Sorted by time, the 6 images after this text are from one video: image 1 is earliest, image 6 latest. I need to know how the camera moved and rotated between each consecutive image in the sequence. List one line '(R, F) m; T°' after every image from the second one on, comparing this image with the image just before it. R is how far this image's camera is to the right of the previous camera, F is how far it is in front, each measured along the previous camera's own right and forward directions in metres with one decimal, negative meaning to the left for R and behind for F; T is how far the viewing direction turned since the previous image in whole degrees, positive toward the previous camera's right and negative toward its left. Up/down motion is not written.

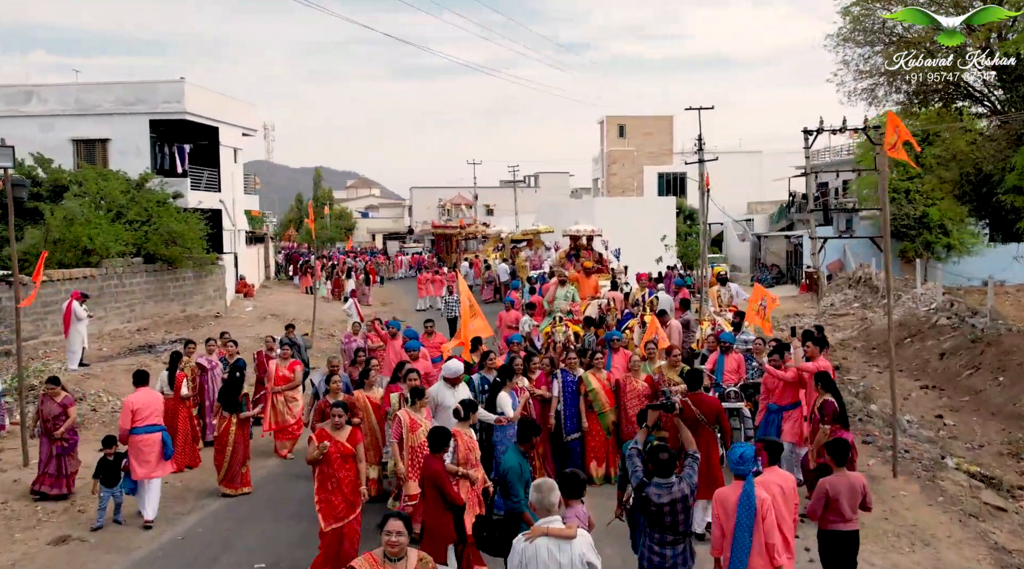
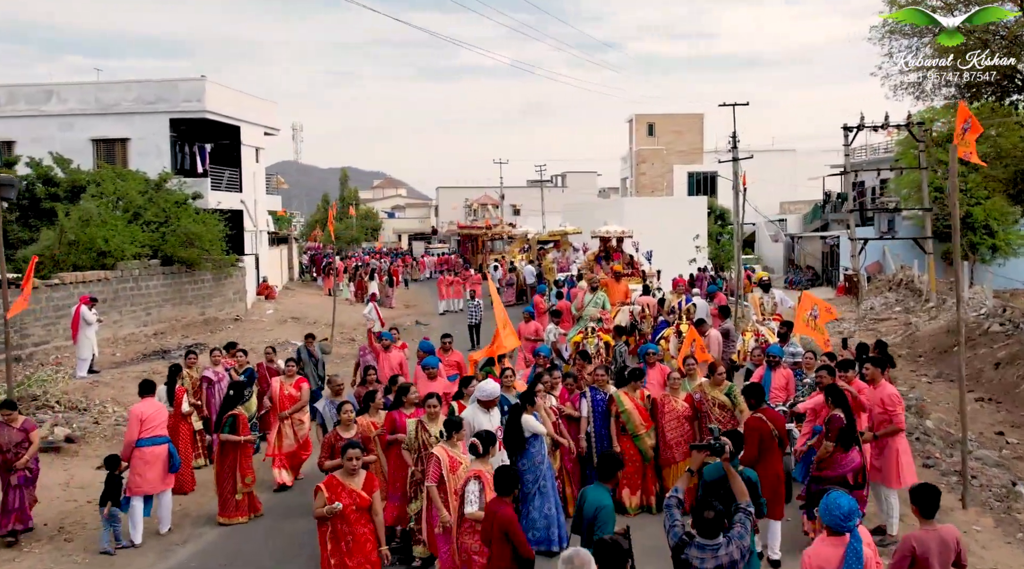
(0.0, +0.8) m; -2°
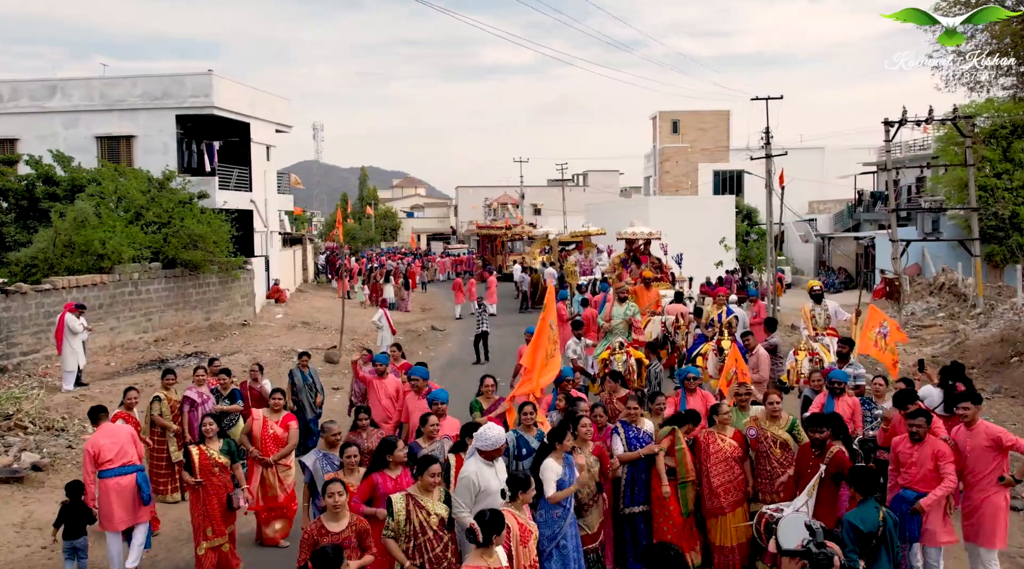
(0.0, +1.3) m; -1°
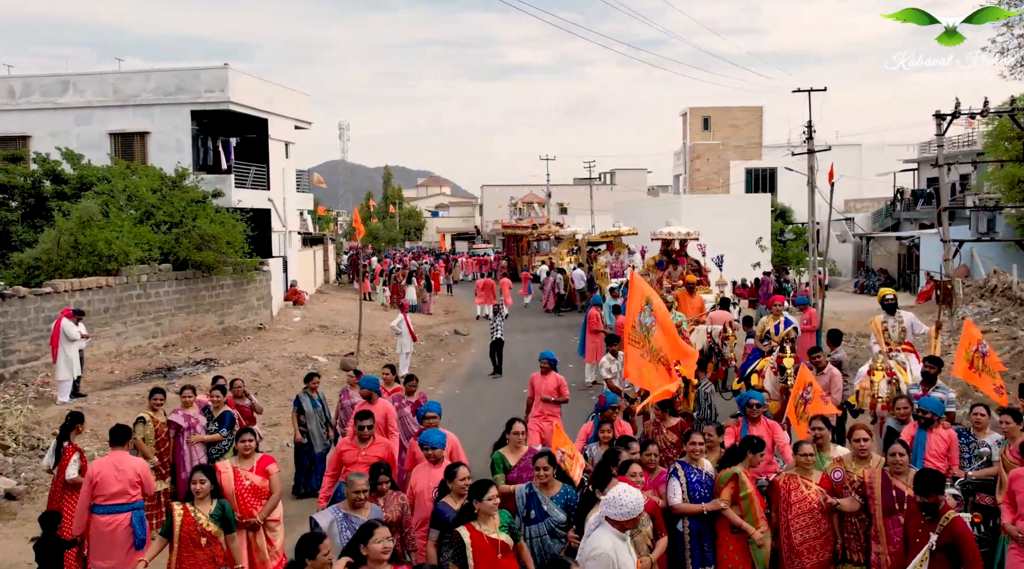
(0.0, +1.2) m; -2°
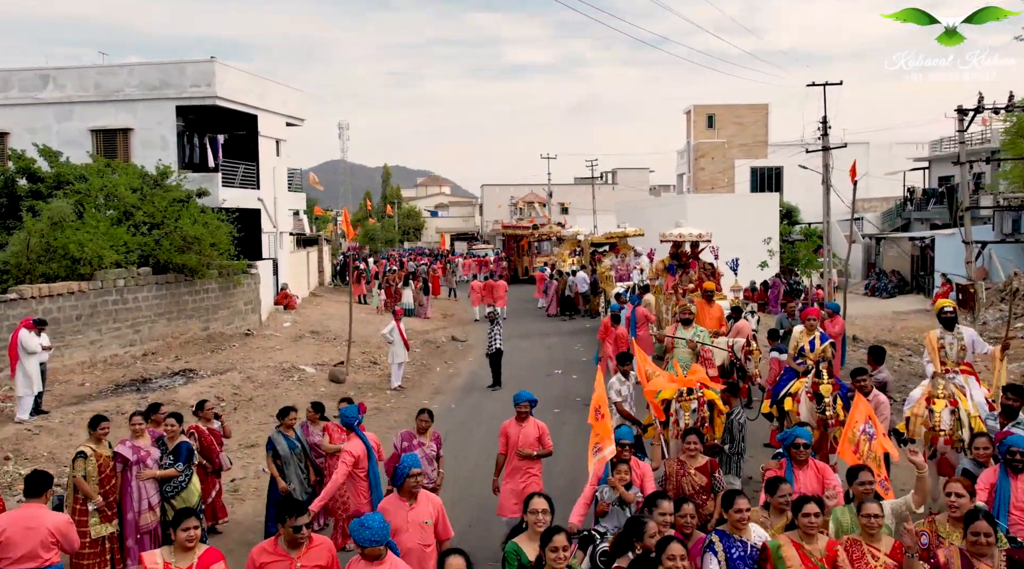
(0.0, +1.2) m; 0°
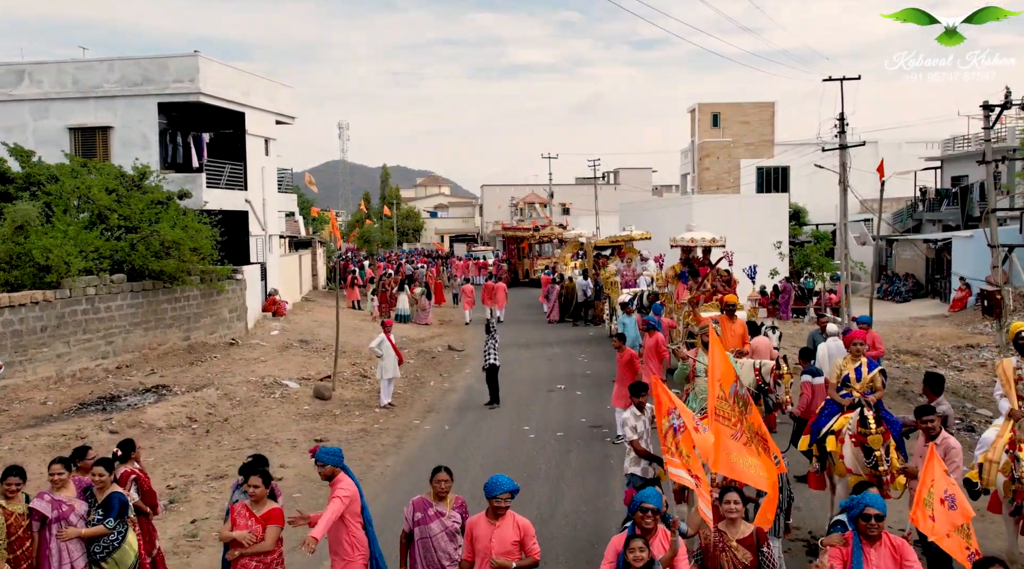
(0.0, +1.2) m; 0°
